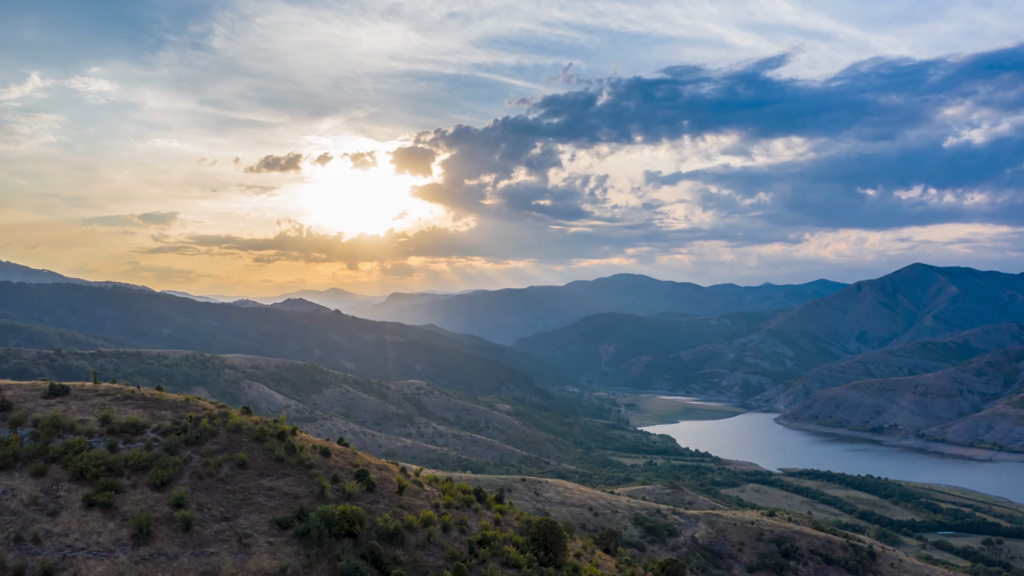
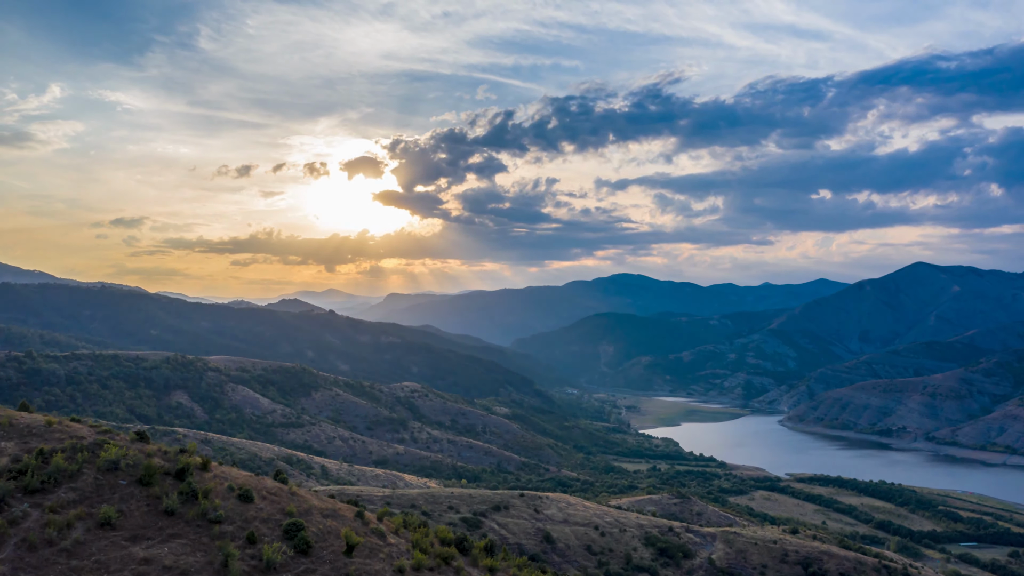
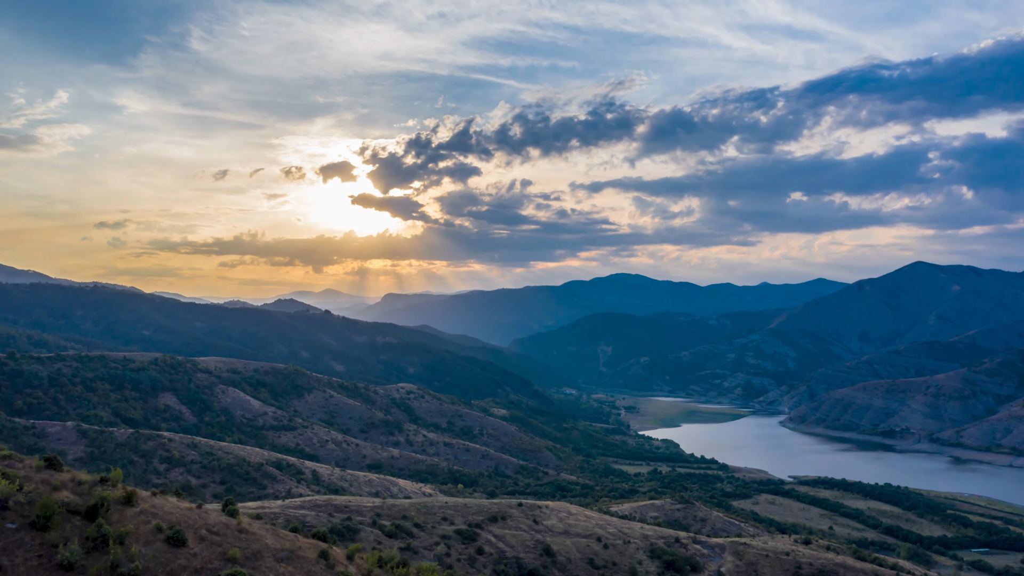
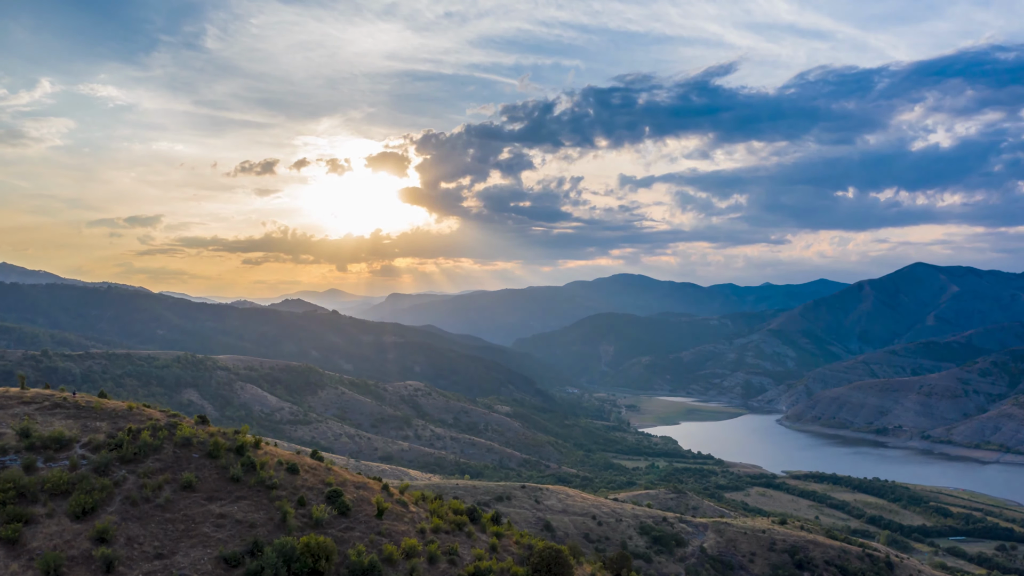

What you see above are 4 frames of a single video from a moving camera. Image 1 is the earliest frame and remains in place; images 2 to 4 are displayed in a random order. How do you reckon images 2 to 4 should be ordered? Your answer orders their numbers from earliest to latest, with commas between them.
4, 2, 3
